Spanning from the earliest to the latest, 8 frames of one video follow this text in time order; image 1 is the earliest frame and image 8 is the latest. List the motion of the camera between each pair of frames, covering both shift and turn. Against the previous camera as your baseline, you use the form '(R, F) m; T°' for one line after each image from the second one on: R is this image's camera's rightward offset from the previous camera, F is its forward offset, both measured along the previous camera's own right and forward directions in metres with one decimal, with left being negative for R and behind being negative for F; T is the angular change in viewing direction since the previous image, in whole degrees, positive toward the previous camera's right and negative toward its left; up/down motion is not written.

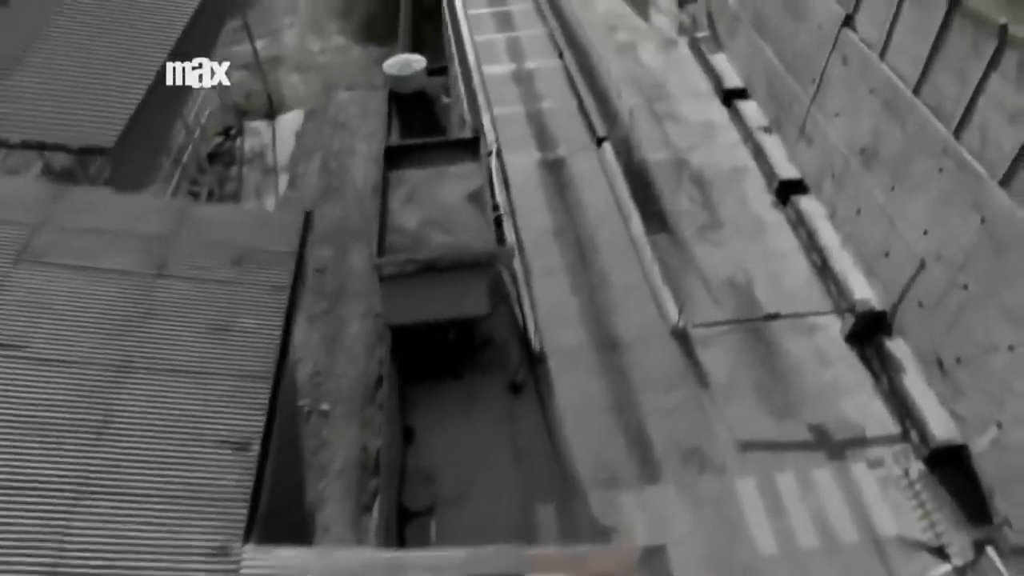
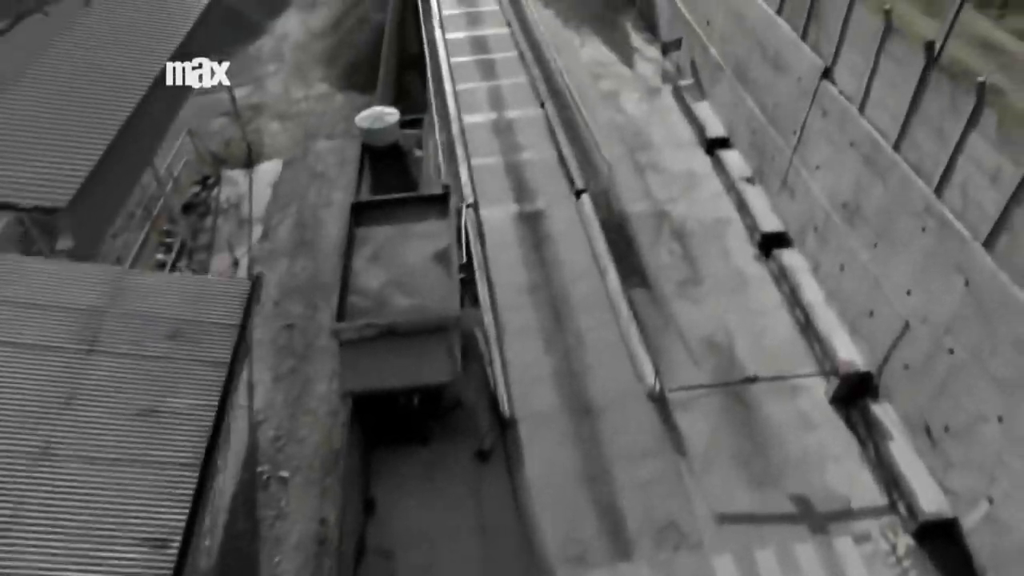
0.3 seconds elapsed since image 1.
(+0.4, +0.4) m; 0°
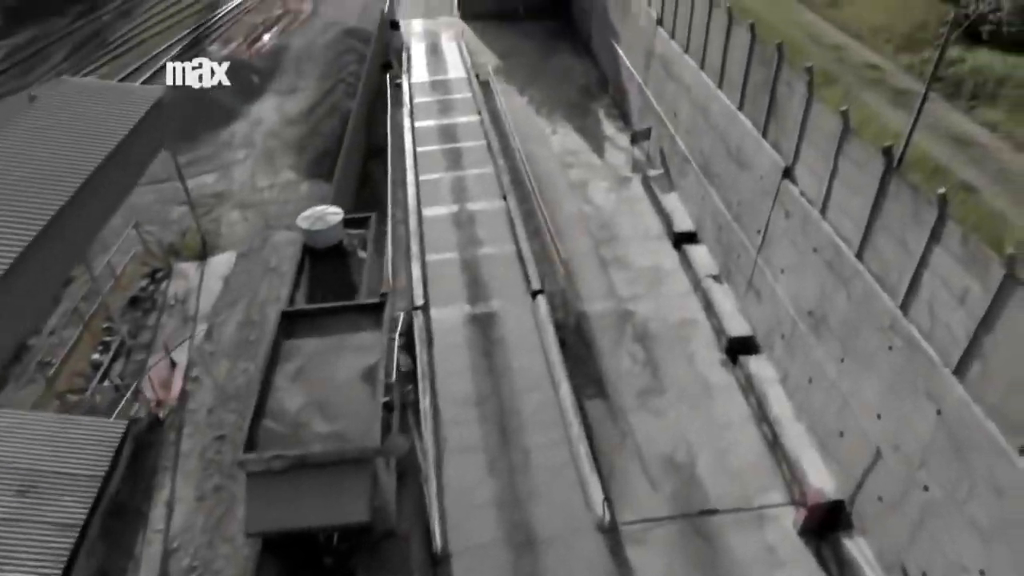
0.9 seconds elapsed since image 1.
(+0.8, +0.8) m; 0°
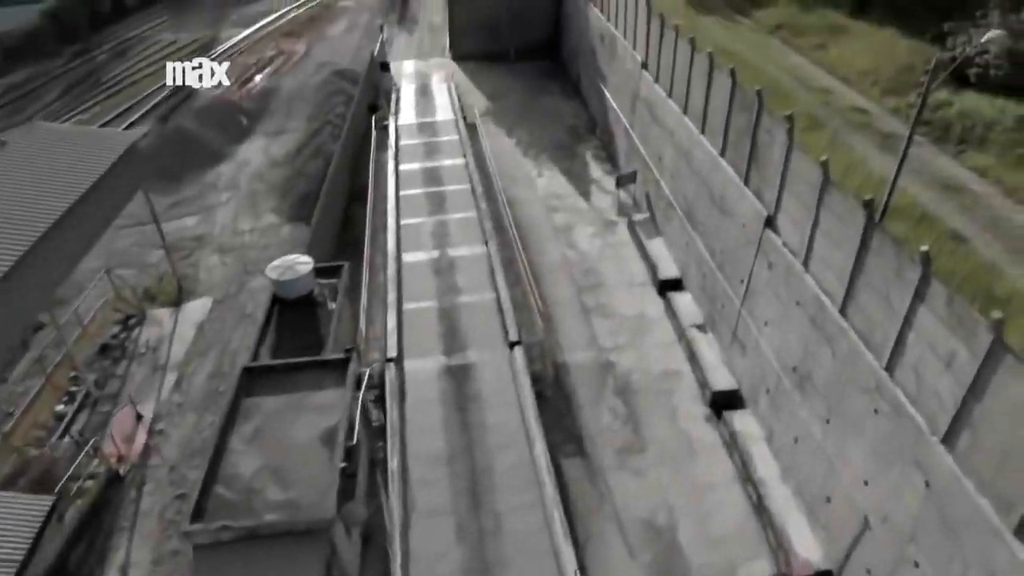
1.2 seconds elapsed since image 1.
(+0.4, +0.4) m; 0°
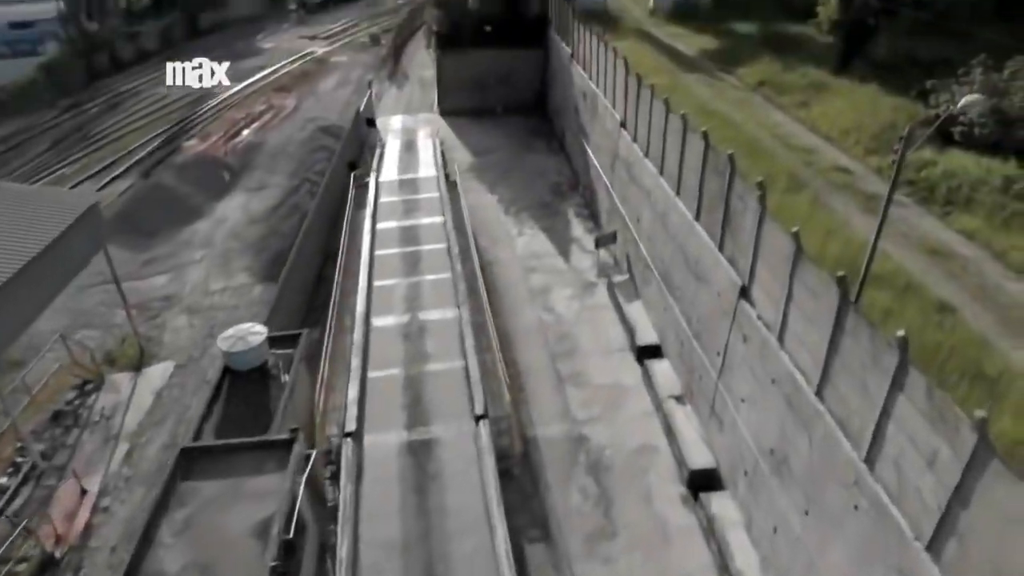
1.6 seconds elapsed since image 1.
(+0.5, +0.6) m; 0°
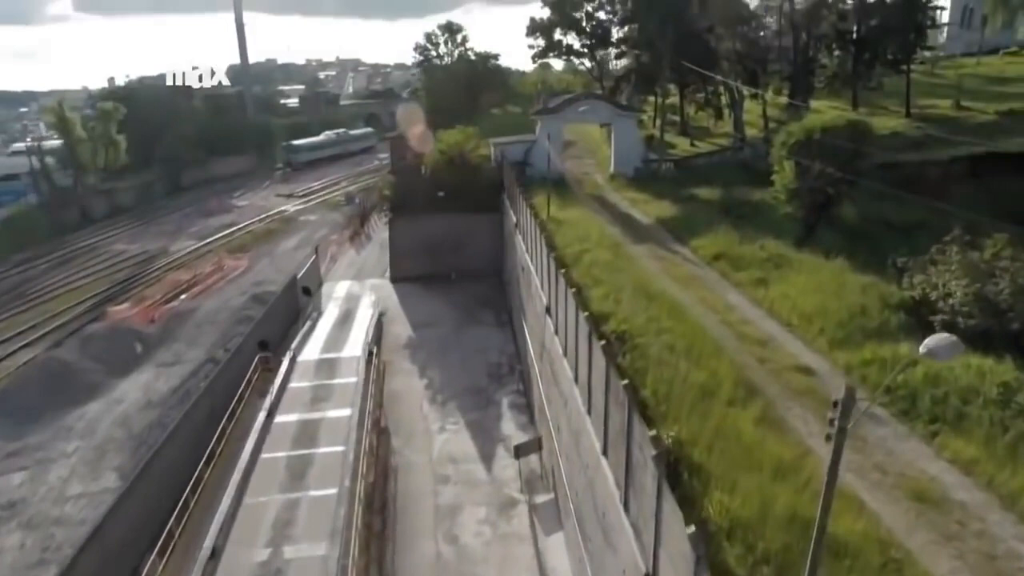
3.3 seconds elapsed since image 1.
(+1.6, +2.5) m; 0°
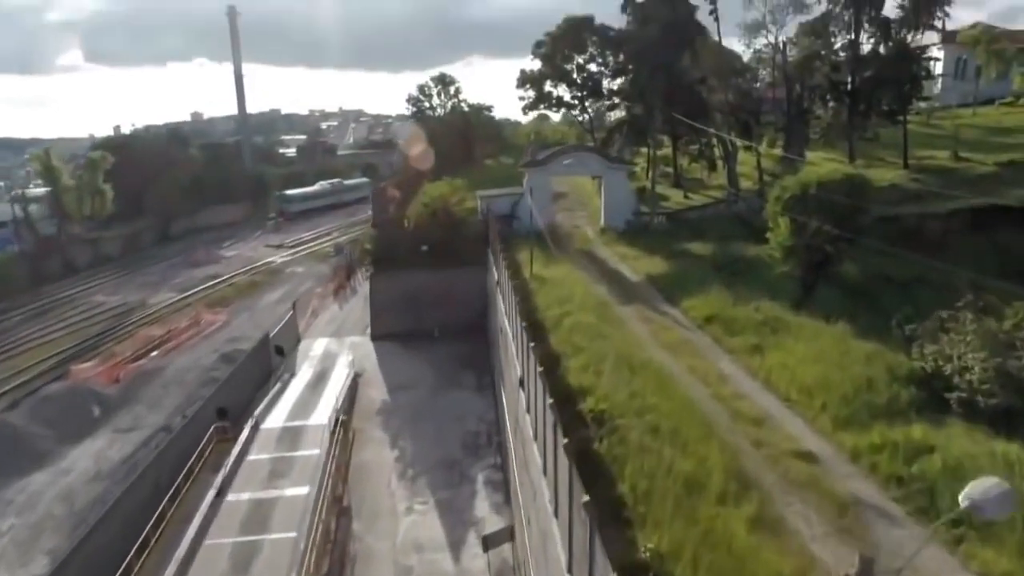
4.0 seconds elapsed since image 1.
(+0.5, +1.2) m; 0°
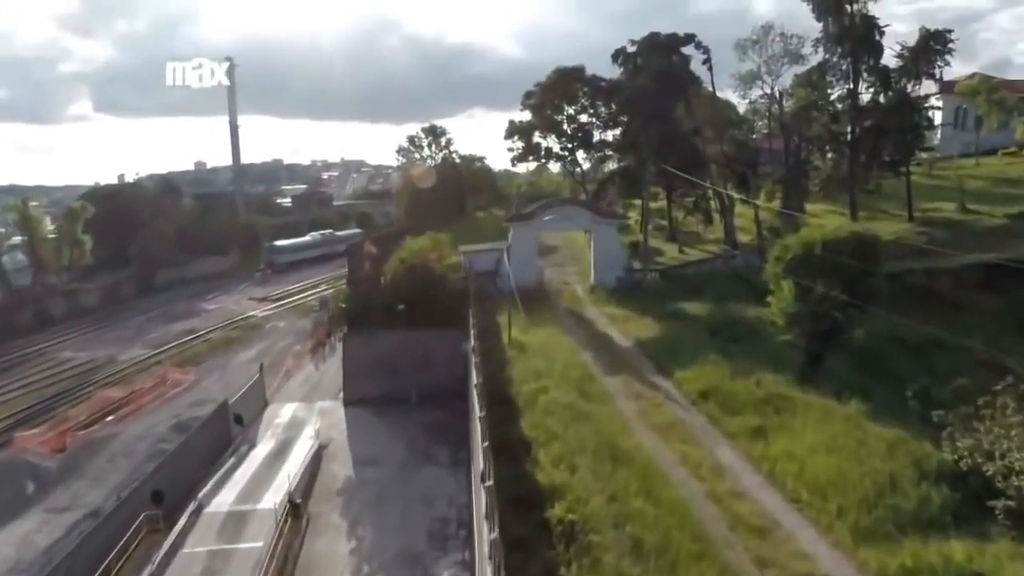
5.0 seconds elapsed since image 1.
(+0.5, +1.7) m; 0°
